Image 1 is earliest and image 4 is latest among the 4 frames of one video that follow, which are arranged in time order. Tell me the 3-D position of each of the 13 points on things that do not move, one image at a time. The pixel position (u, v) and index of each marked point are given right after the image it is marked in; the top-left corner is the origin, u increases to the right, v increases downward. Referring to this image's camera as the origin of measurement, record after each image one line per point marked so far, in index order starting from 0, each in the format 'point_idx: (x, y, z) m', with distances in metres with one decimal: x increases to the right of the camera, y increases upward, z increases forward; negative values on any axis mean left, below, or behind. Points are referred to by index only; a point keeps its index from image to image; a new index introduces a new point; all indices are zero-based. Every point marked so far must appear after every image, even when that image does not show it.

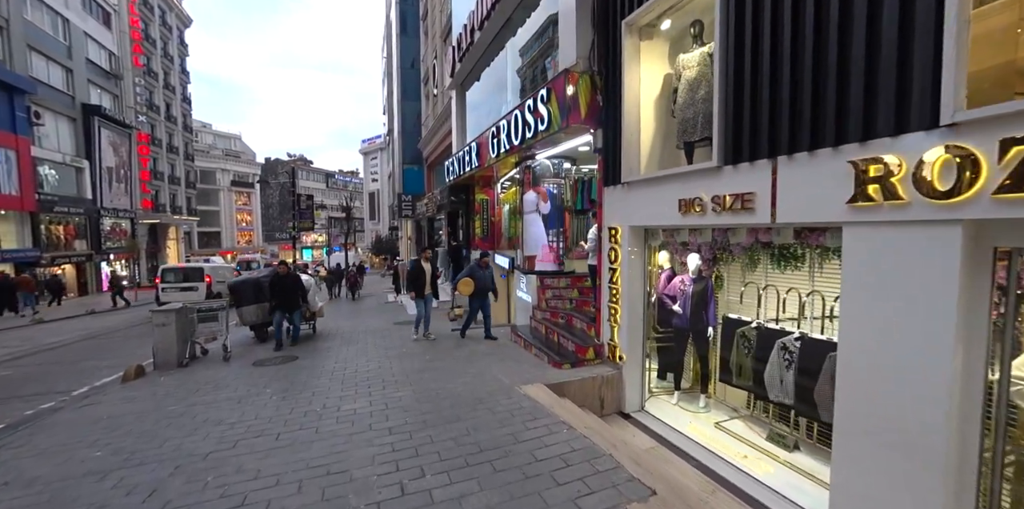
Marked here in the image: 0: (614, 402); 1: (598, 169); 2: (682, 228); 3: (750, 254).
0: (+1.3, -1.9, +5.9) m
1: (+1.2, +1.2, +6.3) m
2: (+2.0, +0.3, +5.4) m
3: (+2.5, 0.0, +4.8) m
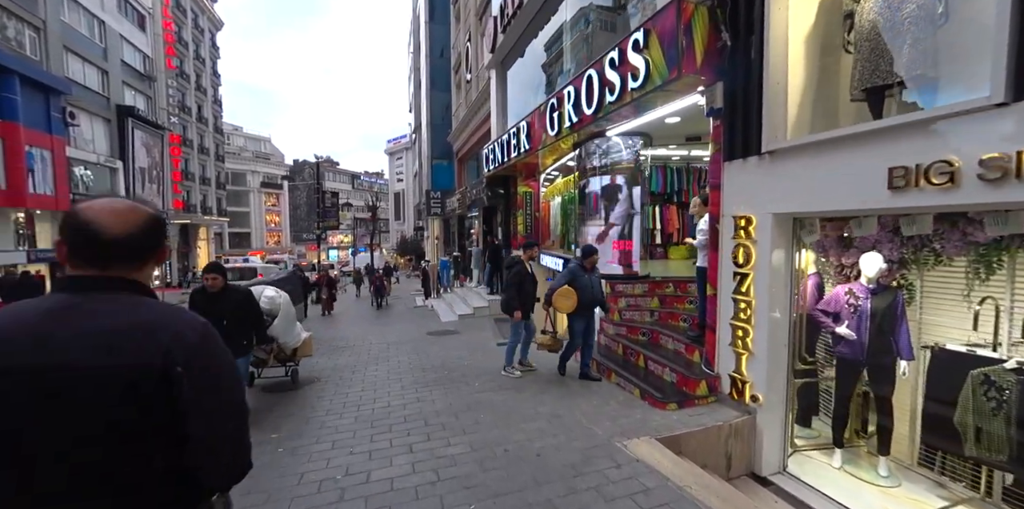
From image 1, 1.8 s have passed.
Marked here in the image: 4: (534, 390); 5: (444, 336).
0: (+2.1, -1.9, +4.2) m
1: (+2.0, +1.2, +4.7) m
2: (+2.8, +0.3, +3.7) m
3: (+3.3, 0.0, +3.1) m
4: (+0.2, -1.6, +5.3) m
5: (-1.4, -1.7, +9.8) m
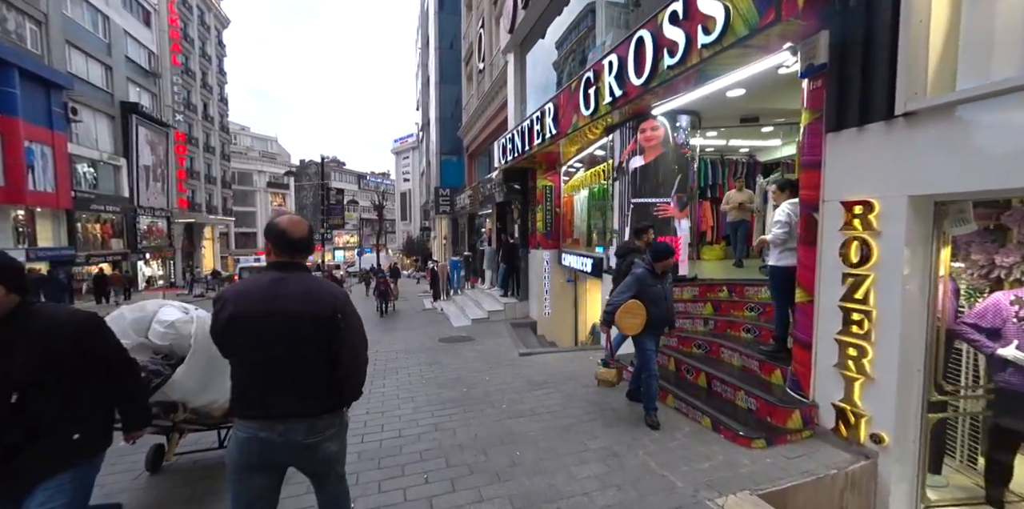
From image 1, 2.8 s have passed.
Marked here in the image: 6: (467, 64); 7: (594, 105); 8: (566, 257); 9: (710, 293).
0: (+2.5, -1.8, +3.2) m
1: (+2.4, +1.2, +3.7) m
2: (+3.2, +0.3, +2.7) m
3: (+3.6, 0.0, +2.1) m
4: (+0.6, -1.5, +4.4) m
5: (-1.0, -1.7, +8.8) m
6: (-1.9, +7.9, +19.2) m
7: (+1.1, +2.1, +6.4) m
8: (+1.2, -0.1, +10.2) m
9: (+2.6, -0.5, +6.0) m
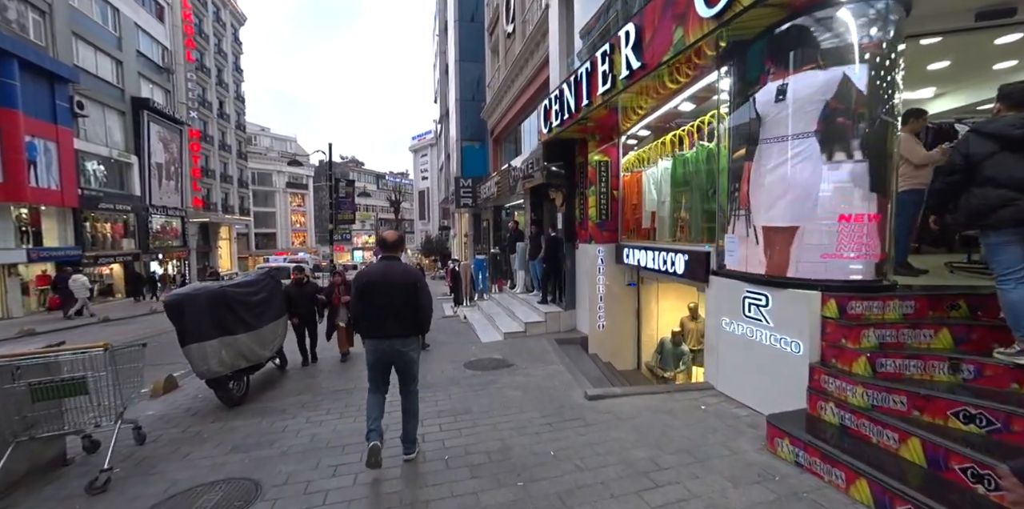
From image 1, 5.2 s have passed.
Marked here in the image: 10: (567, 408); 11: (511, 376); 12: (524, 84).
0: (+3.0, -1.8, +0.6) m
1: (+2.9, +1.3, +1.1) m
2: (+3.7, +0.4, +0.1) m
3: (+4.1, +0.1, -0.5) m
4: (+1.2, -1.4, +1.8) m
5: (-0.3, -1.6, +6.4) m
6: (-0.7, +7.9, +16.7) m
7: (+1.8, +2.1, +3.9) m
8: (+2.0, 0.0, +7.7) m
9: (+3.2, -0.4, +3.4) m
10: (+0.6, -1.5, +4.7) m
11: (0.0, -1.6, +6.0) m
12: (+0.3, +4.6, +12.5) m
